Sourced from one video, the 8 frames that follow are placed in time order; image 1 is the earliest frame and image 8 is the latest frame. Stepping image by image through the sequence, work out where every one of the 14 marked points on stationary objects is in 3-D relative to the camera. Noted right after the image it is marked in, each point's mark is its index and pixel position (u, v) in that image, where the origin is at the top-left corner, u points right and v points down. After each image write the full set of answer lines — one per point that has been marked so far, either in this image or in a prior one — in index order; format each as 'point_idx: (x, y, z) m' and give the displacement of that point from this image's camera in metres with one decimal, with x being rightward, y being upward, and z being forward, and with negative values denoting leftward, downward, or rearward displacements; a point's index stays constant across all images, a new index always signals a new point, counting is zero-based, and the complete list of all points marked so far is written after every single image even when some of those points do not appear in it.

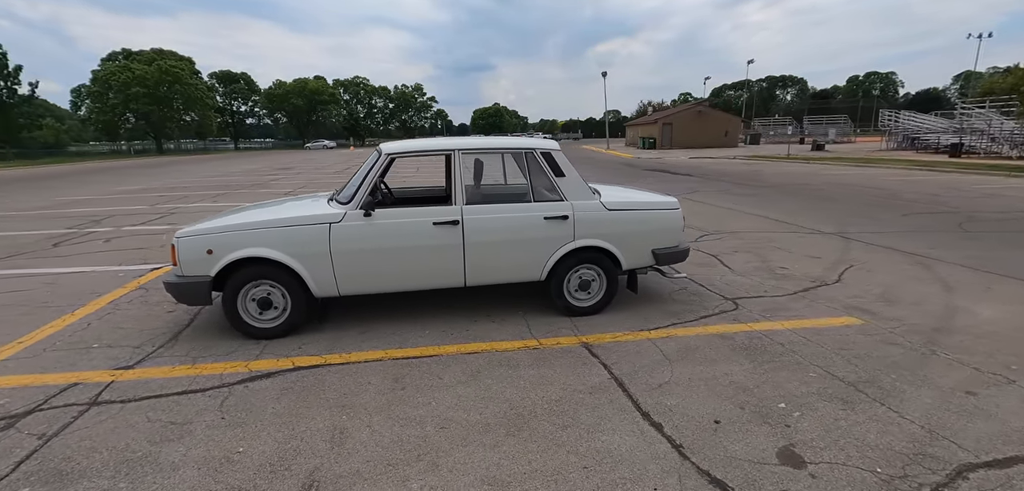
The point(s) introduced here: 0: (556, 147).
0: (+0.4, +0.9, +4.2) m
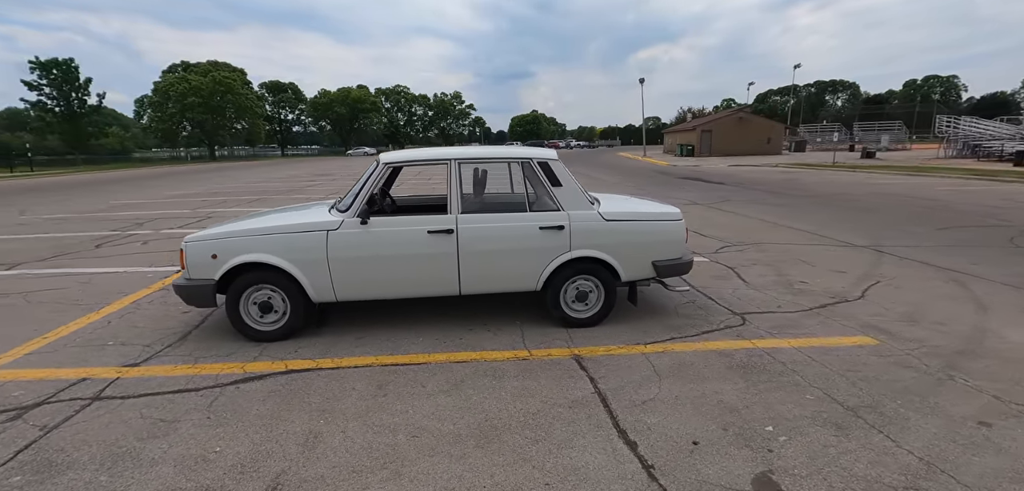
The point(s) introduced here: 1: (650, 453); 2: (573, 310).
0: (+0.4, +0.8, +4.2) m
1: (+0.7, -1.1, +2.5) m
2: (+0.5, -0.6, +4.3) m
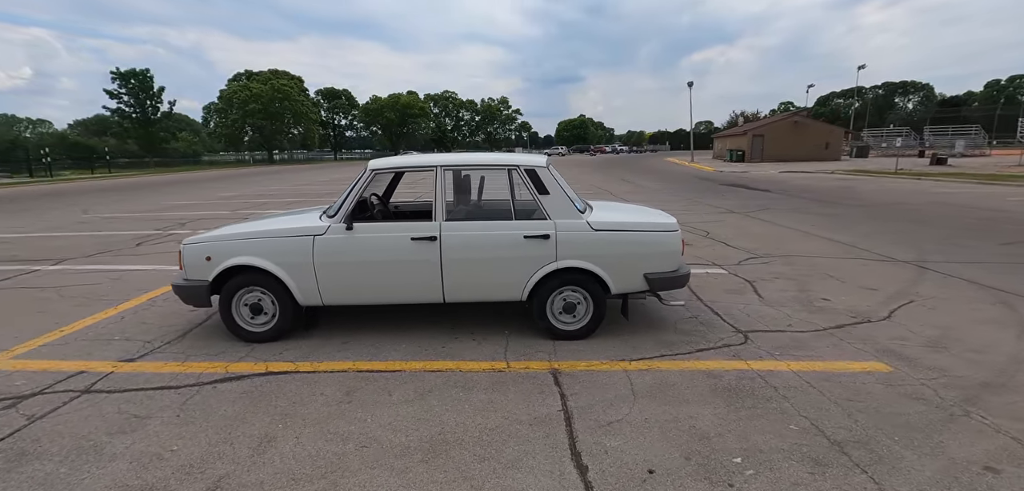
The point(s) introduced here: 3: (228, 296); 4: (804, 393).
0: (+0.3, +0.7, +4.1) m
1: (+0.4, -1.2, +2.4) m
2: (+0.4, -0.7, +4.1) m
3: (-2.4, -0.4, +4.1) m
4: (+2.0, -1.0, +3.2) m
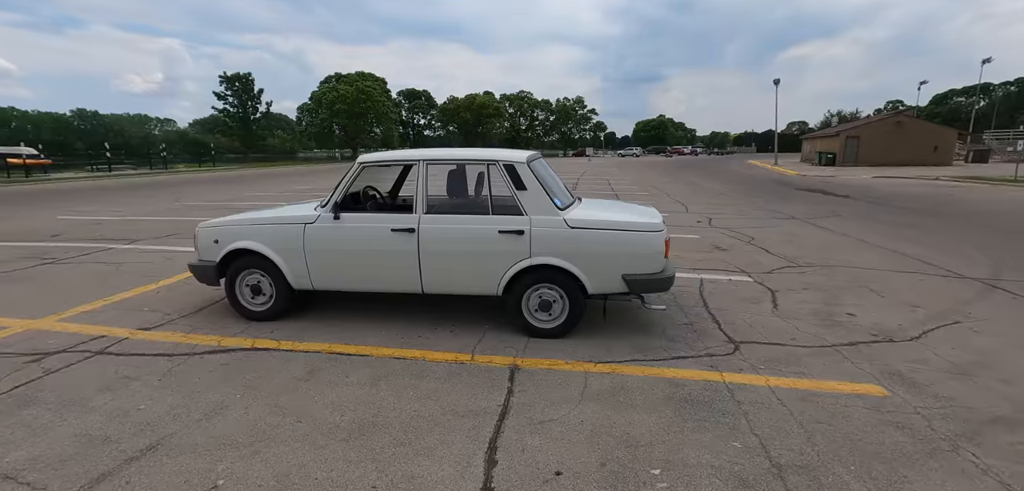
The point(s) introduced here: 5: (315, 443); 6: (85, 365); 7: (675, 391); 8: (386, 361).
0: (+0.1, +0.7, +4.1) m
1: (-0.1, -1.1, +2.4) m
2: (+0.2, -0.6, +4.1) m
3: (-2.6, -0.3, +4.4) m
4: (+1.6, -1.0, +3.0) m
5: (-1.1, -1.1, +2.6) m
6: (-3.2, -0.9, +3.5) m
7: (+1.1, -1.0, +3.2) m
8: (-1.0, -0.9, +3.6) m
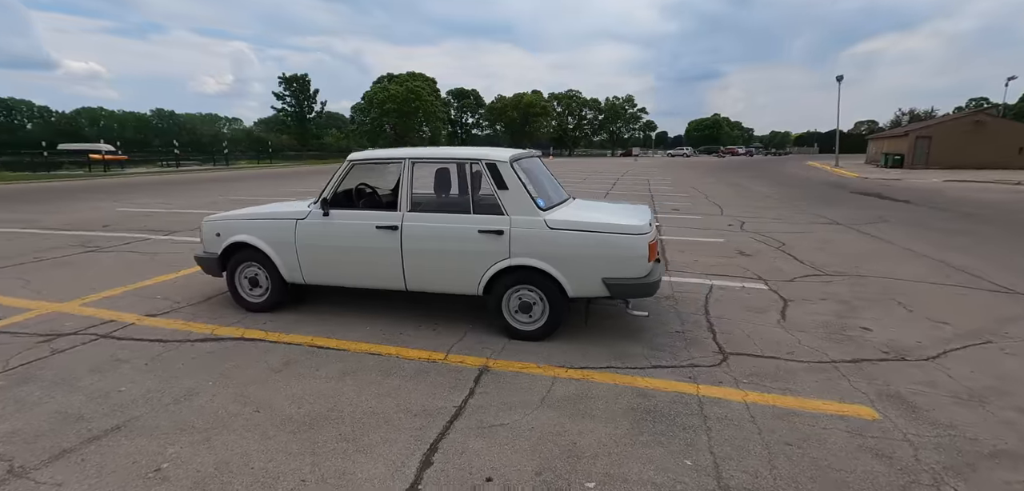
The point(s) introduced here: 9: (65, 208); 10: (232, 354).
0: (0.0, +0.7, +4.0) m
1: (-0.4, -1.1, +2.3) m
2: (0.0, -0.6, +4.0) m
3: (-2.7, -0.2, +4.6) m
4: (+1.3, -1.1, +2.8) m
5: (-1.4, -1.1, +2.7) m
6: (-3.4, -0.8, +3.8) m
7: (+0.8, -1.0, +3.1) m
8: (-1.2, -0.9, +3.7) m
9: (-12.2, +1.1, +13.3) m
10: (-2.2, -0.8, +3.7) m
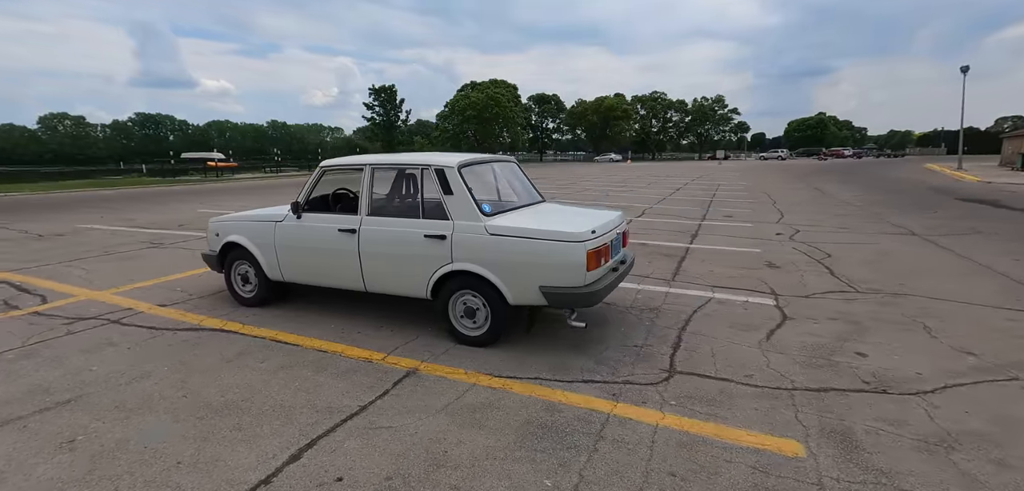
0: (-0.5, +0.7, +4.0) m
1: (-1.1, -1.2, +2.4) m
2: (-0.4, -0.7, +4.0) m
3: (-3.0, -0.2, +5.1) m
4: (+0.6, -1.1, +2.6) m
5: (-2.1, -1.1, +2.9) m
6: (-3.8, -0.8, +4.4) m
7: (+0.2, -1.1, +2.9) m
8: (-1.7, -0.9, +3.9) m
9: (-11.0, +1.2, +15.2) m
10: (-2.7, -0.8, +4.1) m
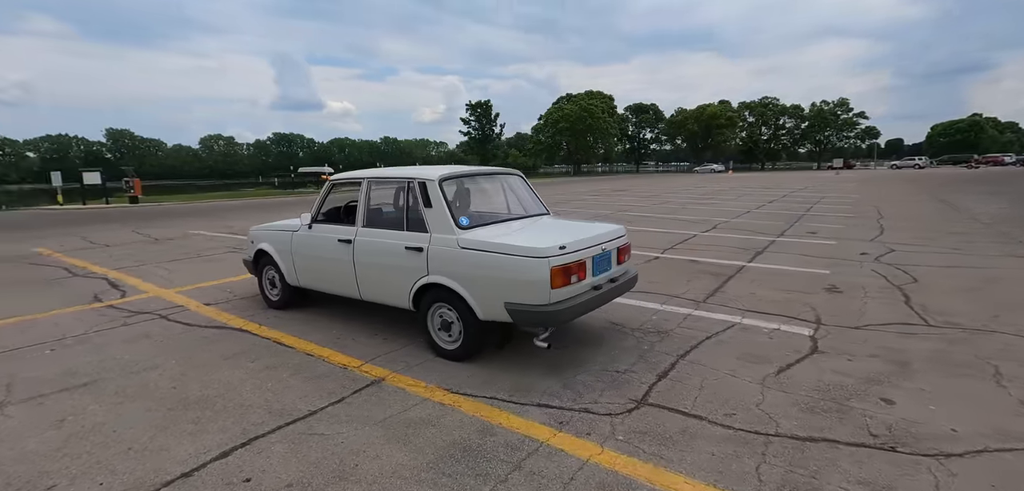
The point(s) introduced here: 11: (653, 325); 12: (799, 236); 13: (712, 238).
0: (-0.6, +0.6, +4.1) m
1: (-1.6, -1.2, +2.6) m
2: (-0.6, -0.8, +4.0) m
3: (-3.0, -0.3, +5.6) m
4: (+0.1, -1.2, +2.4) m
5: (-2.4, -1.1, +3.3) m
6: (-3.9, -0.8, +5.0) m
7: (-0.2, -1.1, +2.8) m
8: (-1.9, -0.9, +4.1) m
9: (-8.8, +1.0, +17.0) m
10: (-2.8, -0.9, +4.5) m
11: (+1.4, -0.8, +4.8) m
12: (+6.7, +0.2, +11.2) m
13: (+4.6, +0.2, +11.0) m
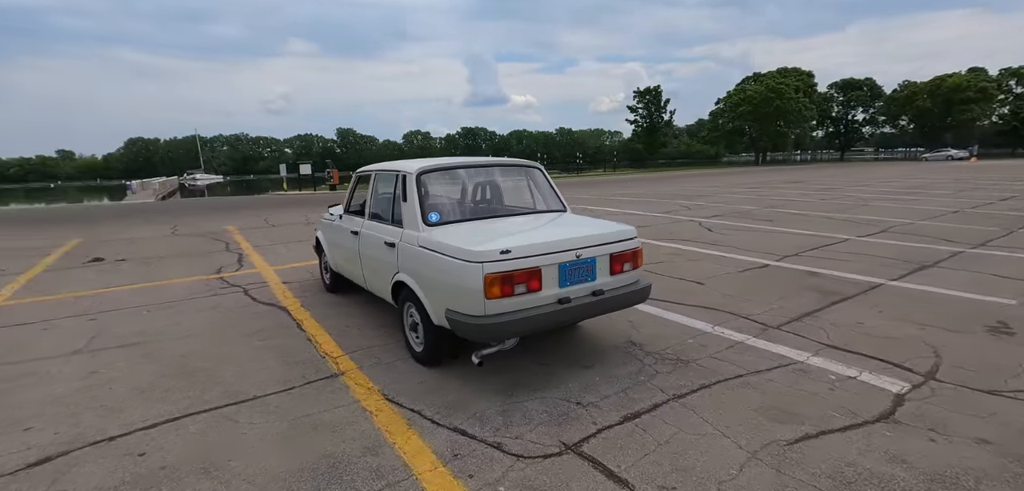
0: (-0.7, +0.6, +3.9) m
1: (-2.3, -1.1, +2.9) m
2: (-0.8, -0.8, +3.9) m
3: (-2.5, -0.1, +6.1) m
4: (-0.7, -1.2, +2.1) m
5: (-2.8, -1.0, +3.8) m
6: (-3.6, -0.6, +5.9) m
7: (-0.9, -1.2, +2.6) m
8: (-2.0, -0.9, +4.4) m
9: (-4.1, +1.6, +18.8) m
10: (-2.7, -0.8, +5.0) m
11: (+1.4, -0.9, +4.0) m
12: (+8.5, -0.1, +8.1) m
13: (+6.5, 0.0, +8.7) m
